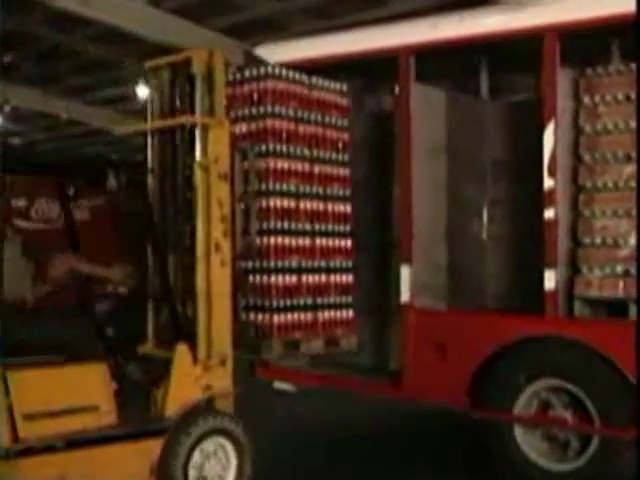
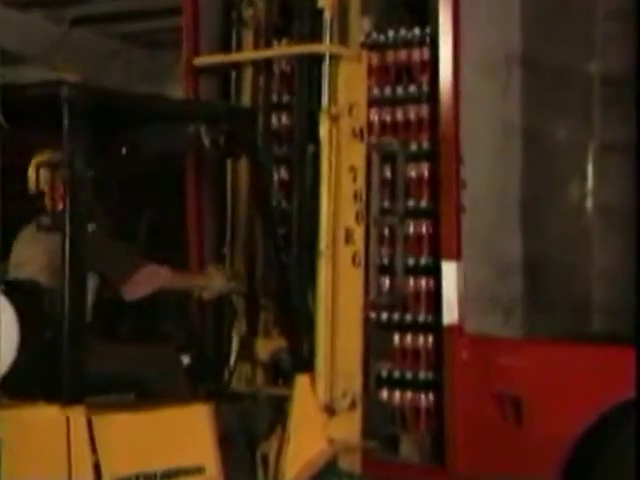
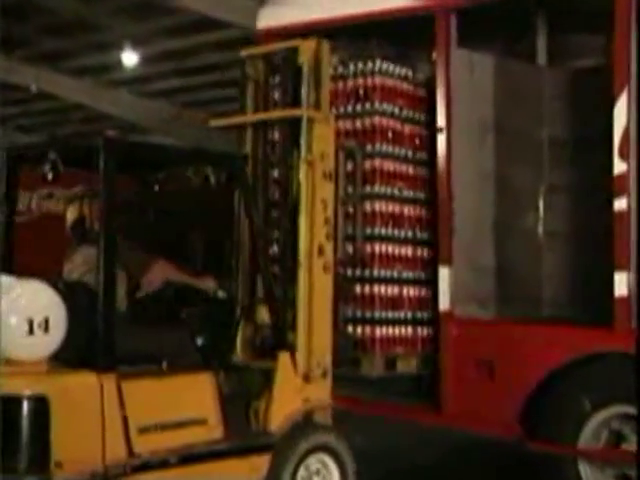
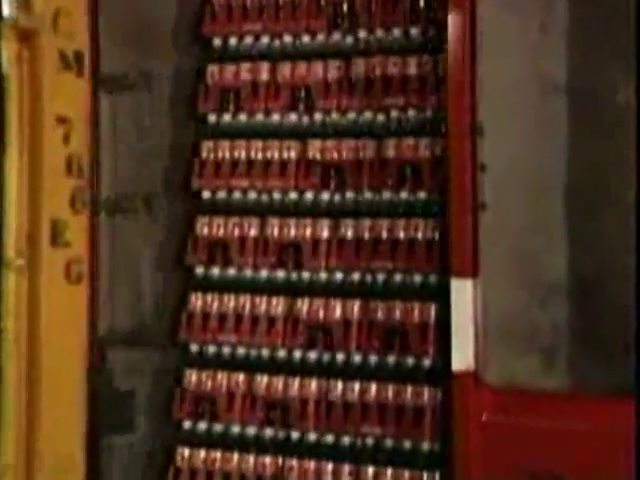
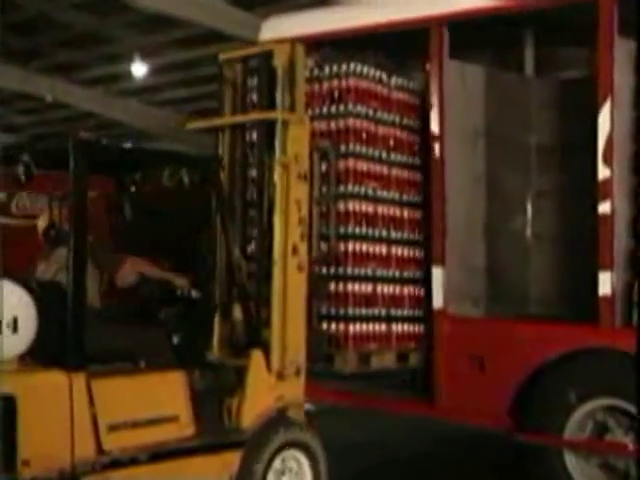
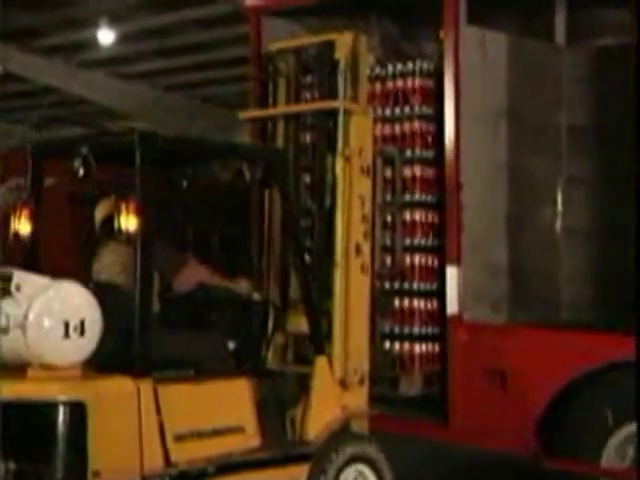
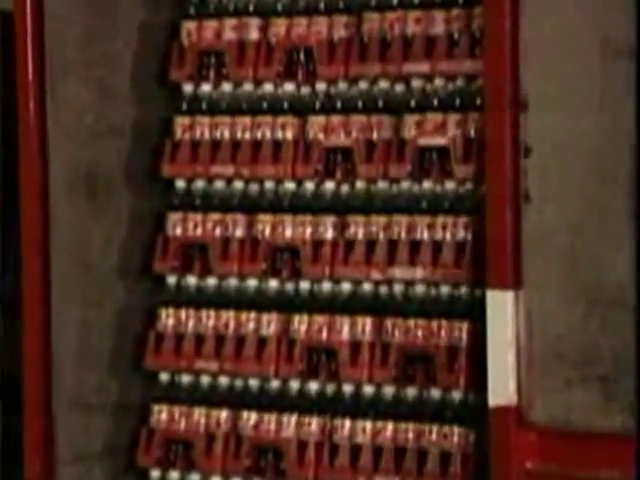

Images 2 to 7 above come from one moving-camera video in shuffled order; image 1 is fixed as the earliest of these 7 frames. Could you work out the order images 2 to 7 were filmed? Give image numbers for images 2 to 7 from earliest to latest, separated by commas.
5, 3, 6, 2, 4, 7
